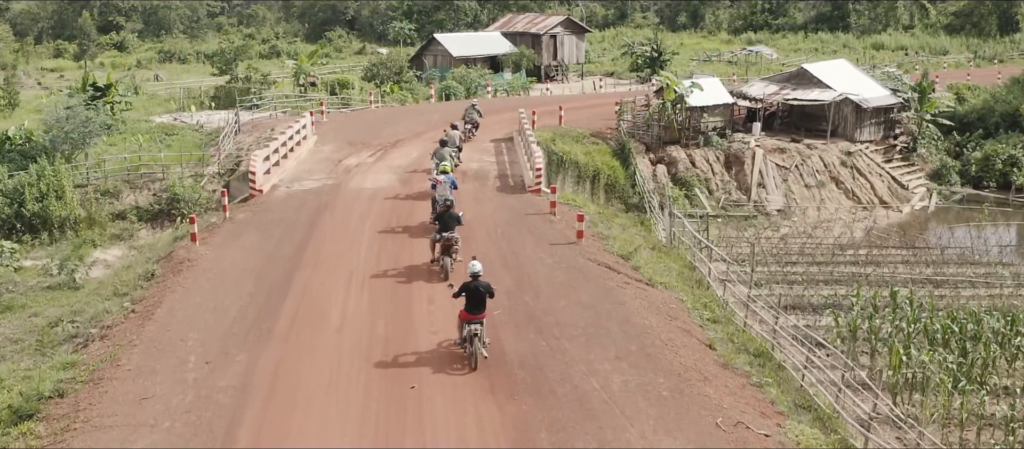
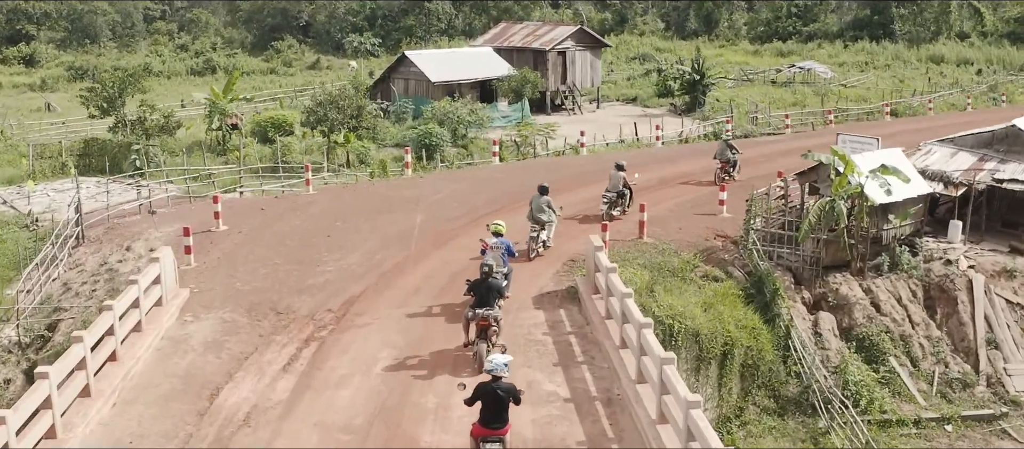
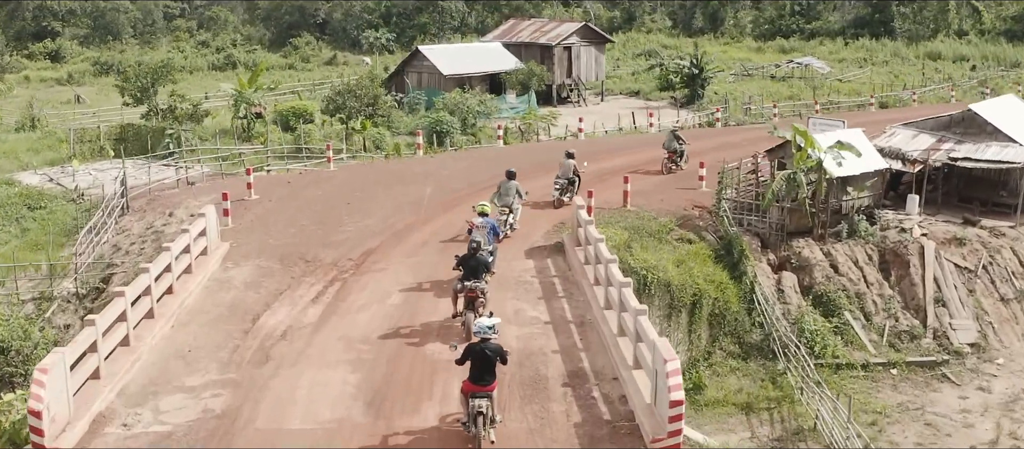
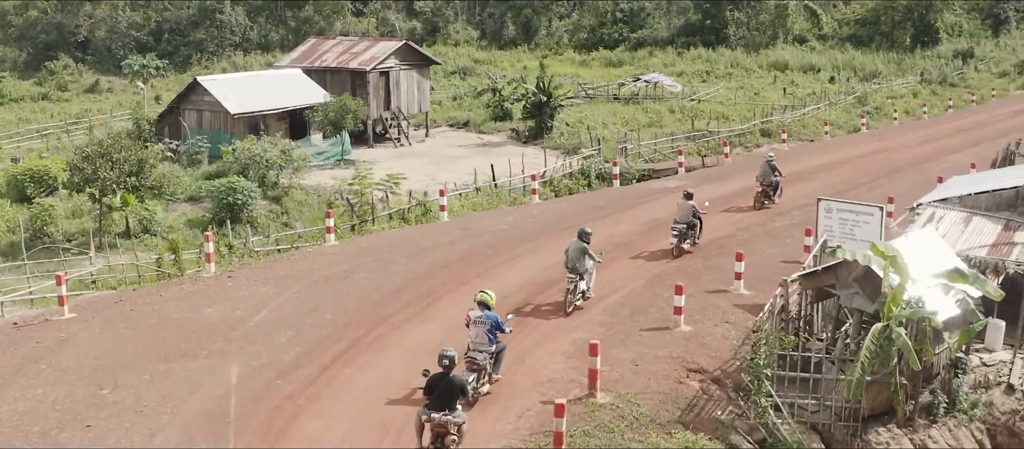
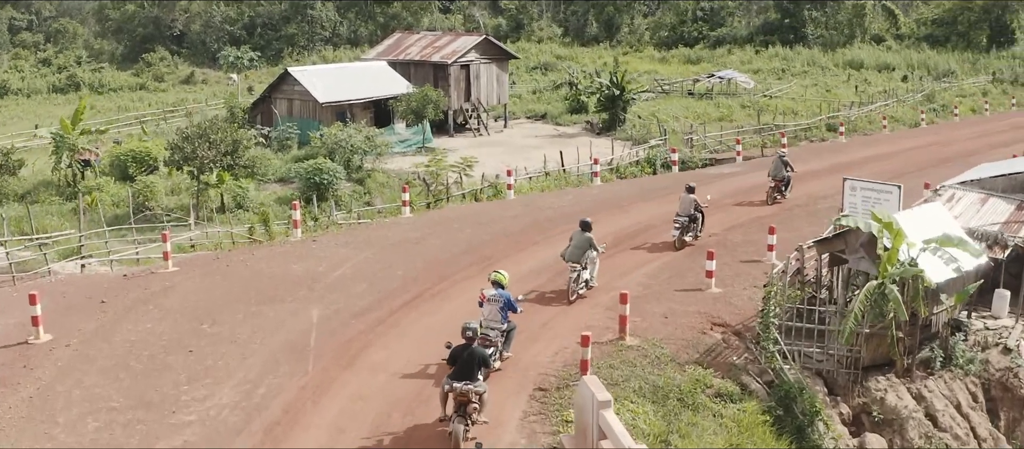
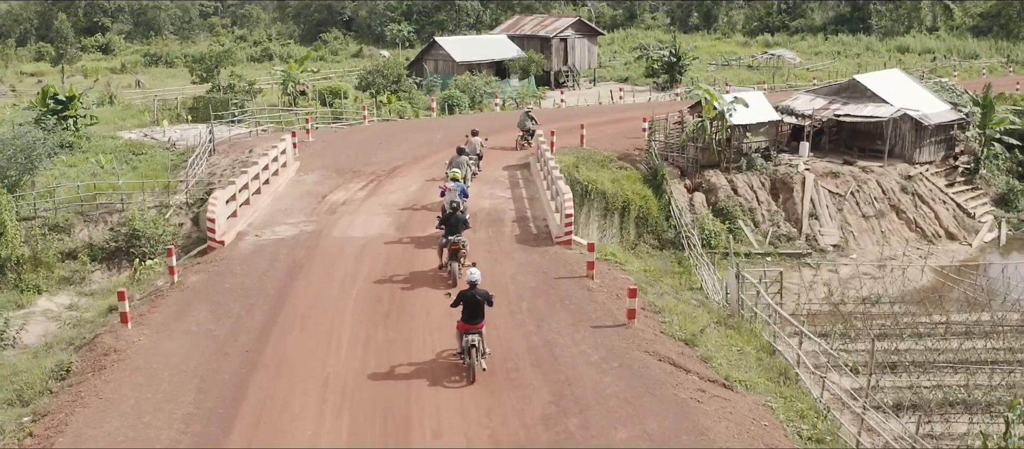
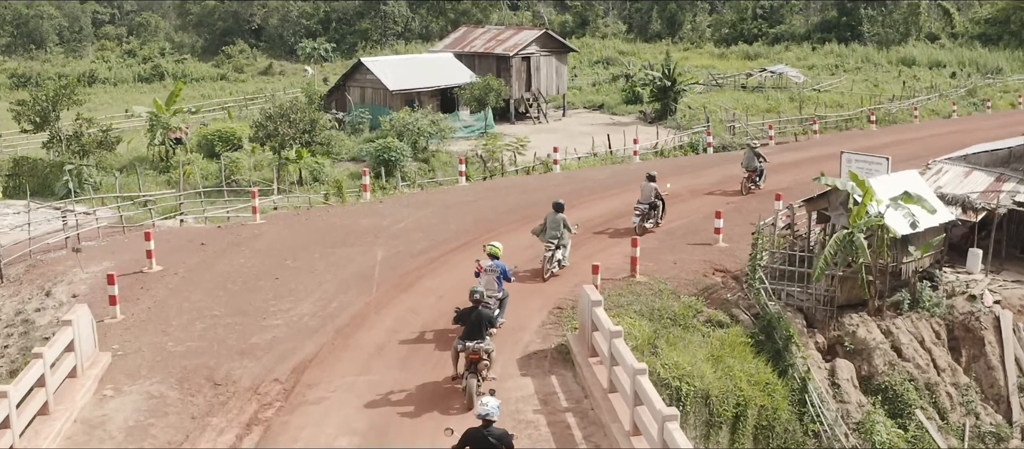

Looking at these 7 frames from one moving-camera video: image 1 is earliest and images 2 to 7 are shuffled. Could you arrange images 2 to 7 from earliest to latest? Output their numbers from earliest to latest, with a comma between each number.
6, 3, 2, 7, 5, 4
